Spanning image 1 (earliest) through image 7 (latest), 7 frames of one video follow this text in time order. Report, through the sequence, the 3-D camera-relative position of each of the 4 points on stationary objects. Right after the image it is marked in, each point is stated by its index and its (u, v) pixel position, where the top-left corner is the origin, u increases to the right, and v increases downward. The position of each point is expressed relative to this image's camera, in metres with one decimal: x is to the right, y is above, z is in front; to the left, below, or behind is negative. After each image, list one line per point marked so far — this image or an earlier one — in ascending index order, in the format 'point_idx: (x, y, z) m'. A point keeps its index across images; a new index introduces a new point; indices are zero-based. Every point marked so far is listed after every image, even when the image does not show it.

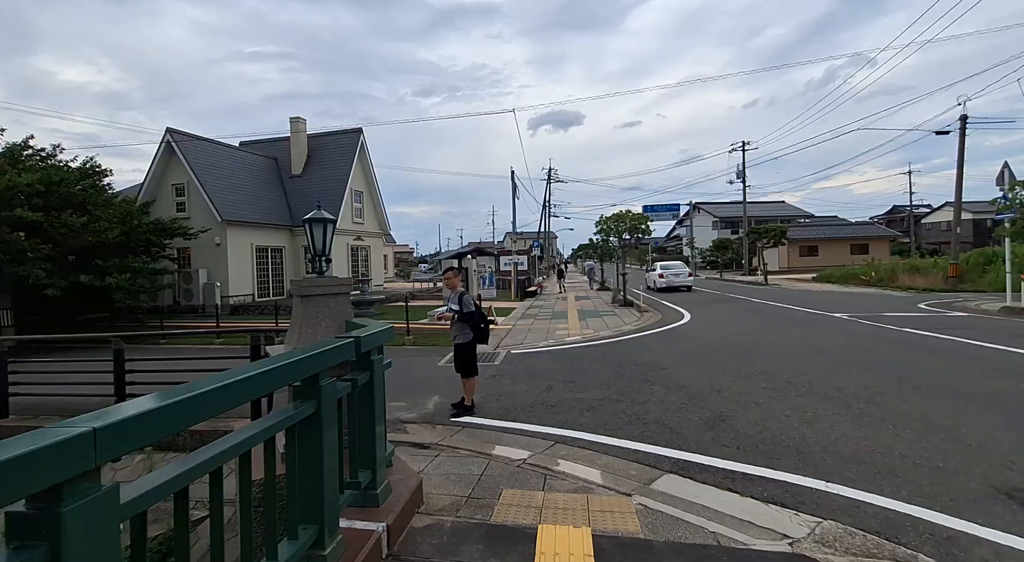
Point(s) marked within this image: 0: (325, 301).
0: (-1.5, -0.2, +4.0) m
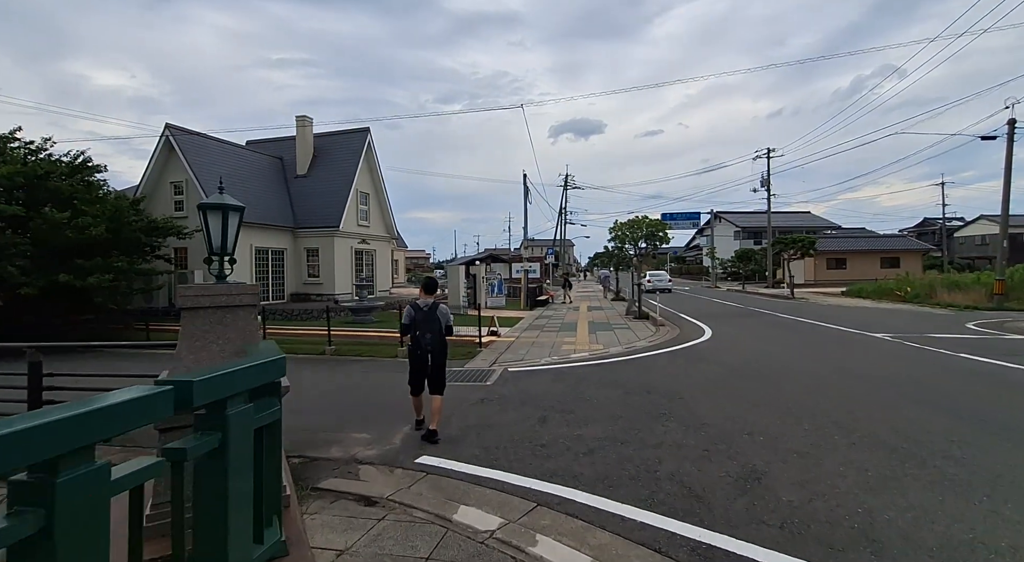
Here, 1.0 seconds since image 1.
0: (-1.7, -0.2, +3.0) m
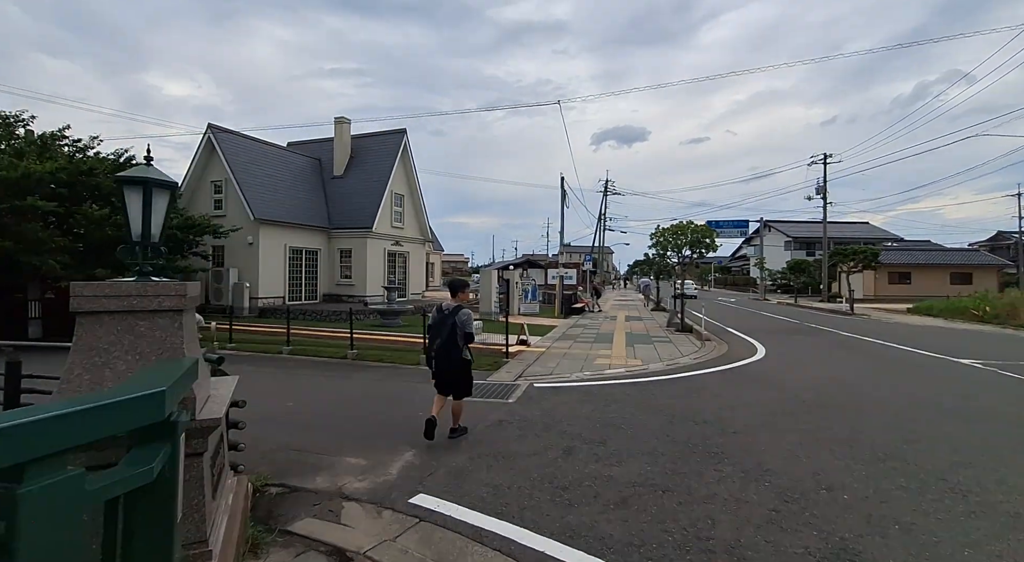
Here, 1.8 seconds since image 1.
0: (-1.7, -0.2, +2.3) m
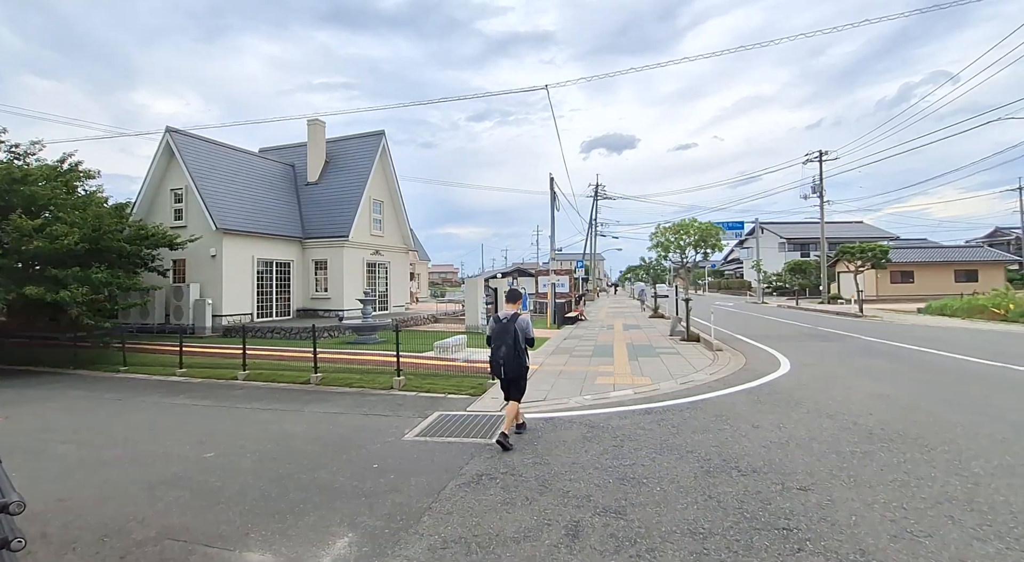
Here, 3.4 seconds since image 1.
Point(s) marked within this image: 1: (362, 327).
0: (-1.8, -0.2, +0.8) m
1: (-4.3, -1.3, +14.7) m
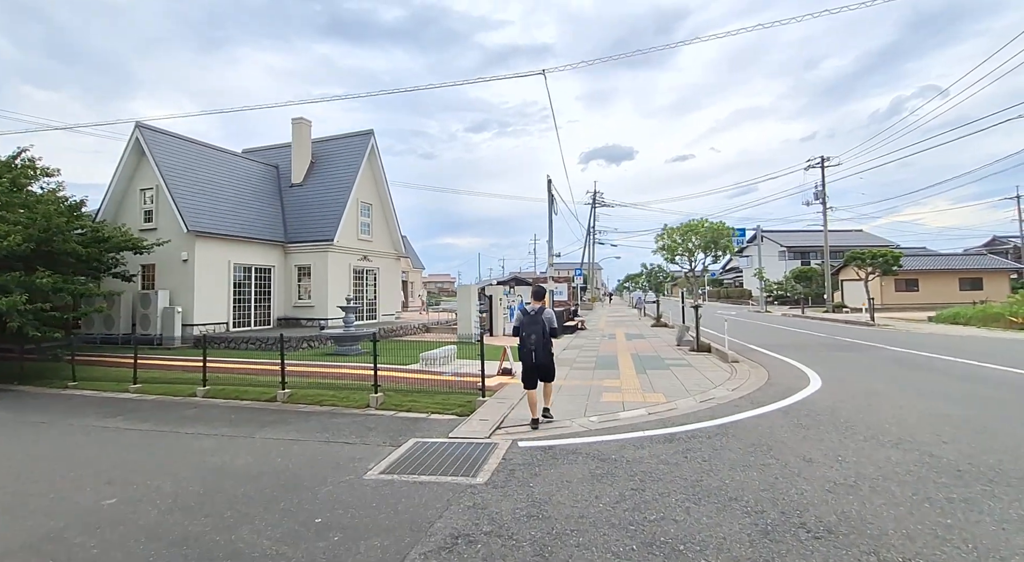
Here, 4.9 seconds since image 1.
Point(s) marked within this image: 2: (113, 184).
0: (-1.9, -0.1, -0.4) m
1: (-4.5, -1.5, +13.5) m
2: (-13.1, +3.2, +16.8) m
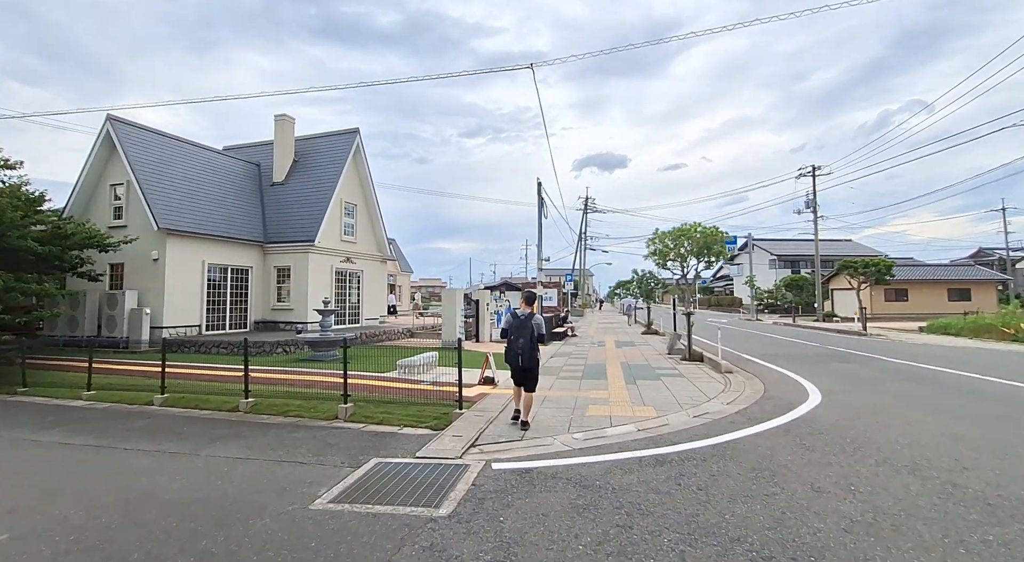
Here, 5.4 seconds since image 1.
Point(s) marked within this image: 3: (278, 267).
0: (-2.0, 0.0, -1.0) m
1: (-4.9, -1.5, +12.8) m
2: (-13.5, +3.2, +16.0) m
3: (-8.4, +0.5, +18.3) m
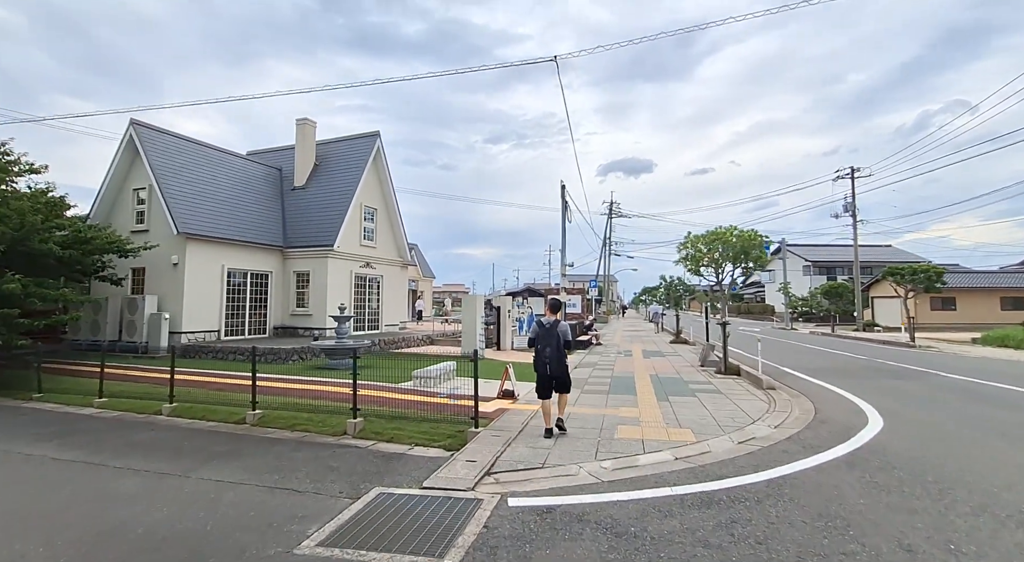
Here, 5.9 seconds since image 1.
0: (-2.2, 0.0, -1.5) m
1: (-4.3, -1.7, +12.4) m
2: (-12.8, +3.1, +16.1) m
3: (-7.6, +0.3, +18.1) m
